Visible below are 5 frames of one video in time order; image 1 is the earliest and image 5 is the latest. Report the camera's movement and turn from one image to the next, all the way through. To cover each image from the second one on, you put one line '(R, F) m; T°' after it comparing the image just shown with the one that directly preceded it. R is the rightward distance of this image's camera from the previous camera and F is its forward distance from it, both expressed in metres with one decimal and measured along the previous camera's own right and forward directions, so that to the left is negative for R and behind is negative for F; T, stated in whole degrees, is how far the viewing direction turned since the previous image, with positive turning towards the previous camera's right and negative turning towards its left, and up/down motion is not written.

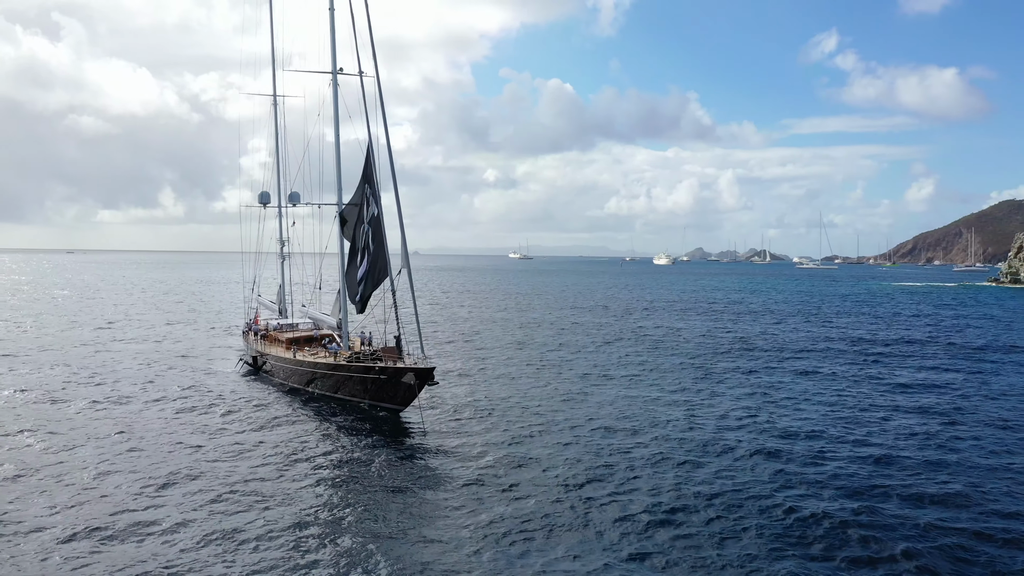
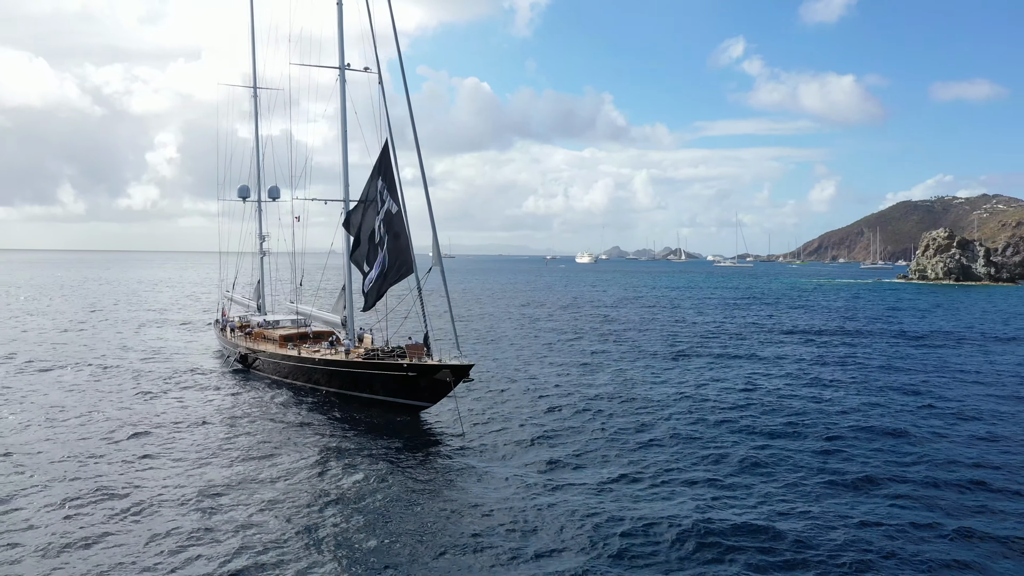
(-2.8, -0.6) m; +5°
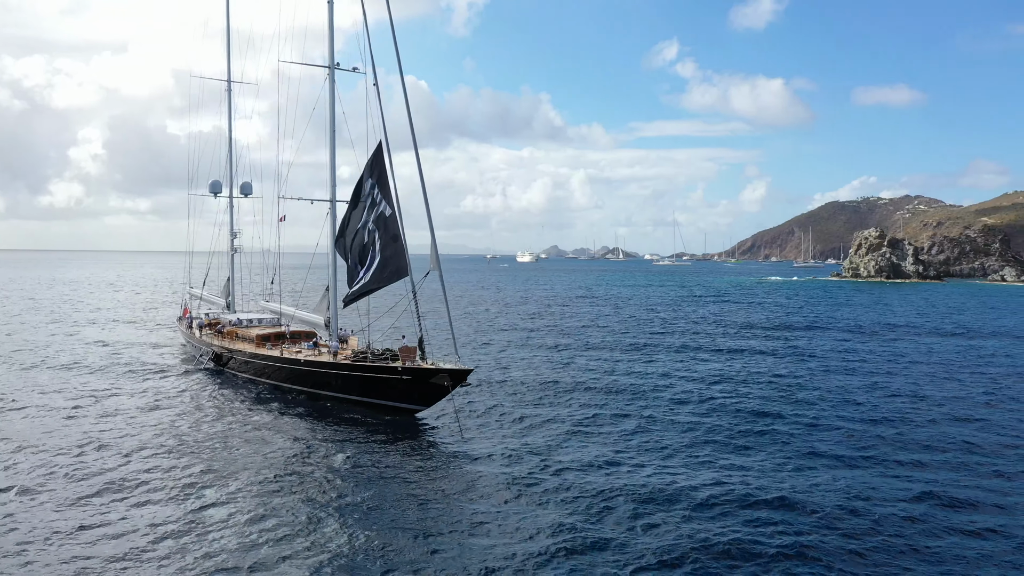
(-1.2, -0.3) m; +4°
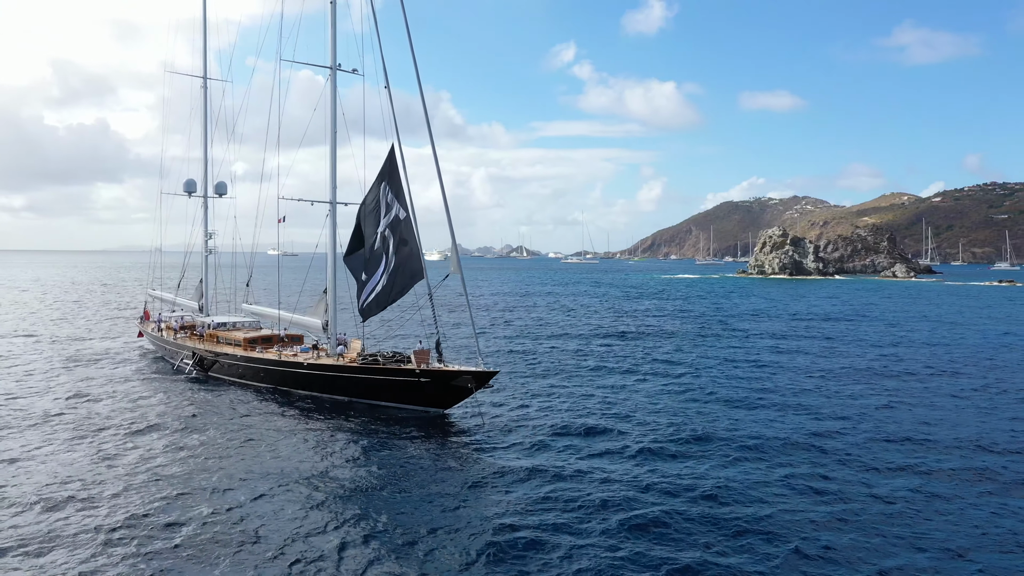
(-2.6, -0.5) m; +6°
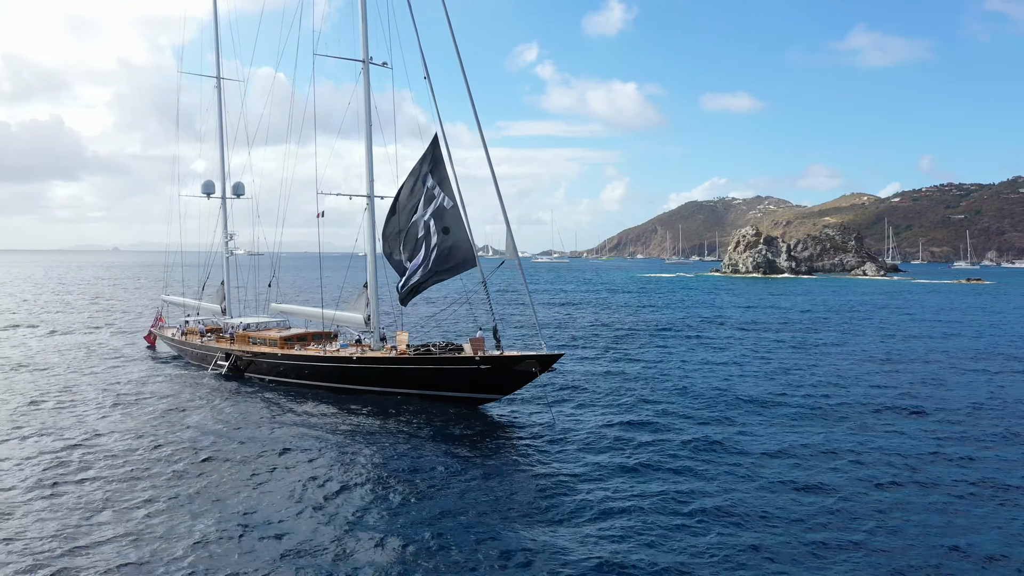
(-3.0, -0.6) m; +2°
